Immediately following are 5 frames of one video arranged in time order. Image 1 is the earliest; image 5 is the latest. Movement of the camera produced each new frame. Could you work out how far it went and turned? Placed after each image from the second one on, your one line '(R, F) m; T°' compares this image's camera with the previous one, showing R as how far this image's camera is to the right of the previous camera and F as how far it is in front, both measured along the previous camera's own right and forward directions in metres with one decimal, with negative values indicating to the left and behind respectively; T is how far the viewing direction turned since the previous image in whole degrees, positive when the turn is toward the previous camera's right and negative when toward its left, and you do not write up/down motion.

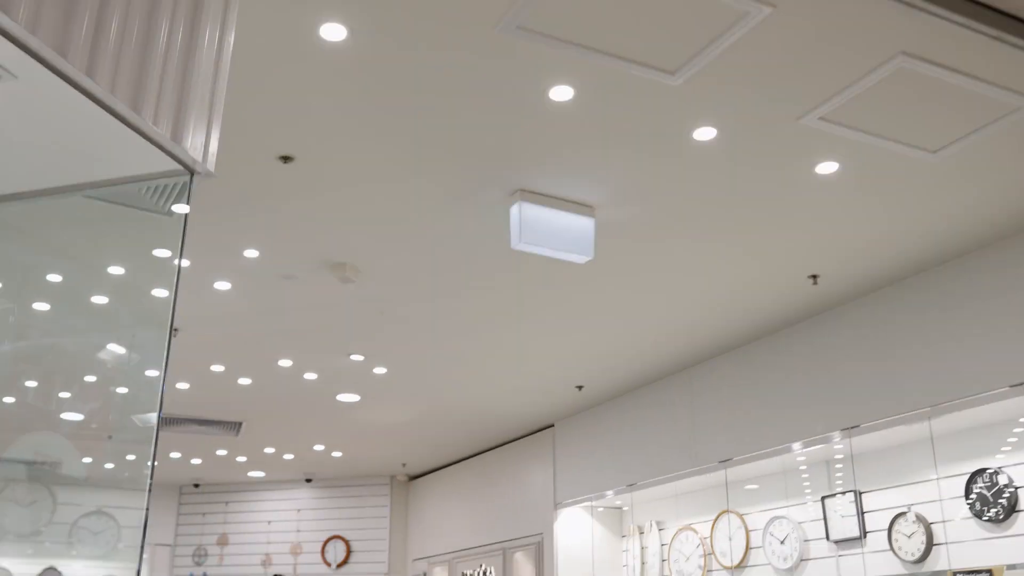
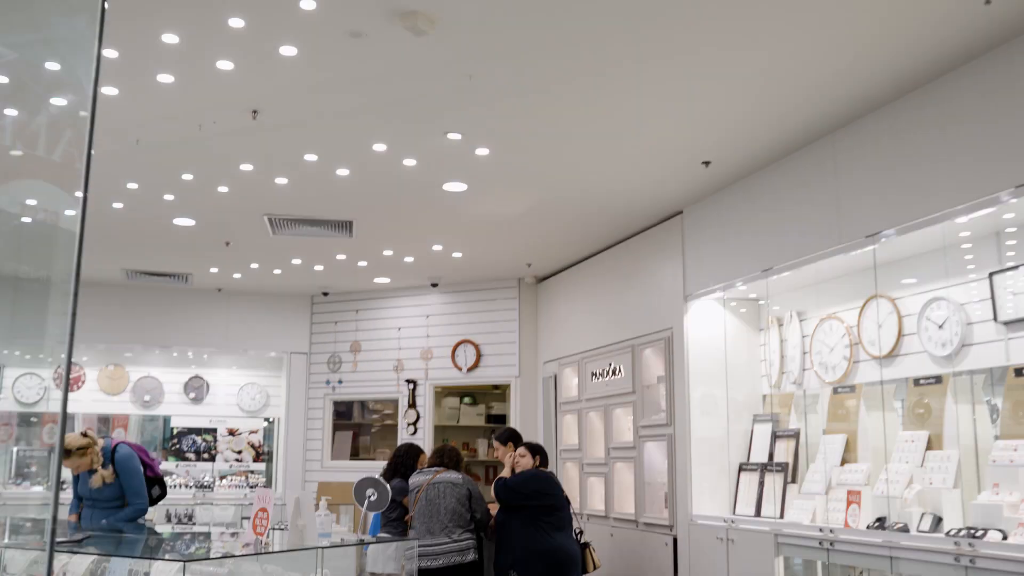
(+0.2, +0.5) m; -9°
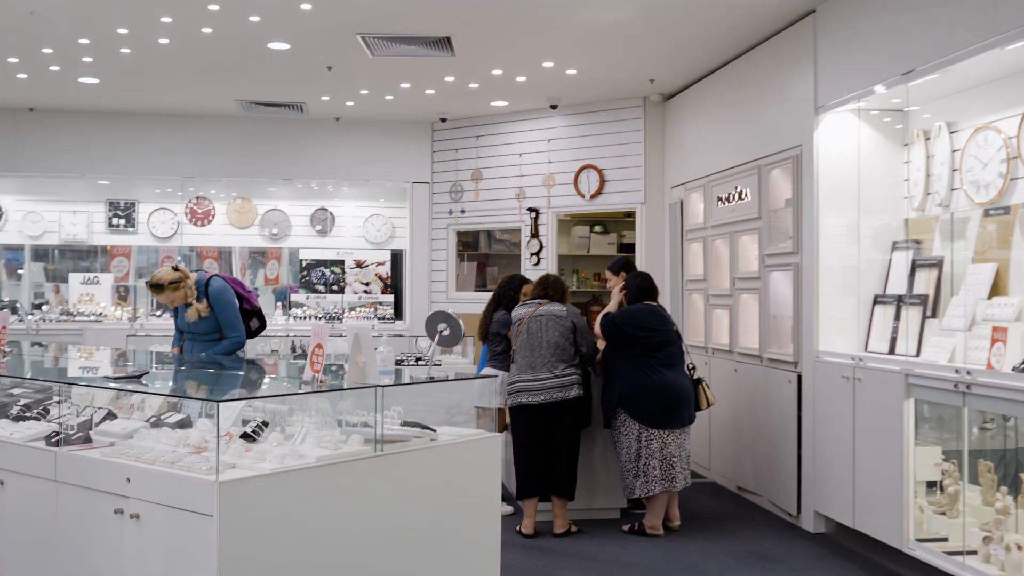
(+0.3, +0.5) m; -9°
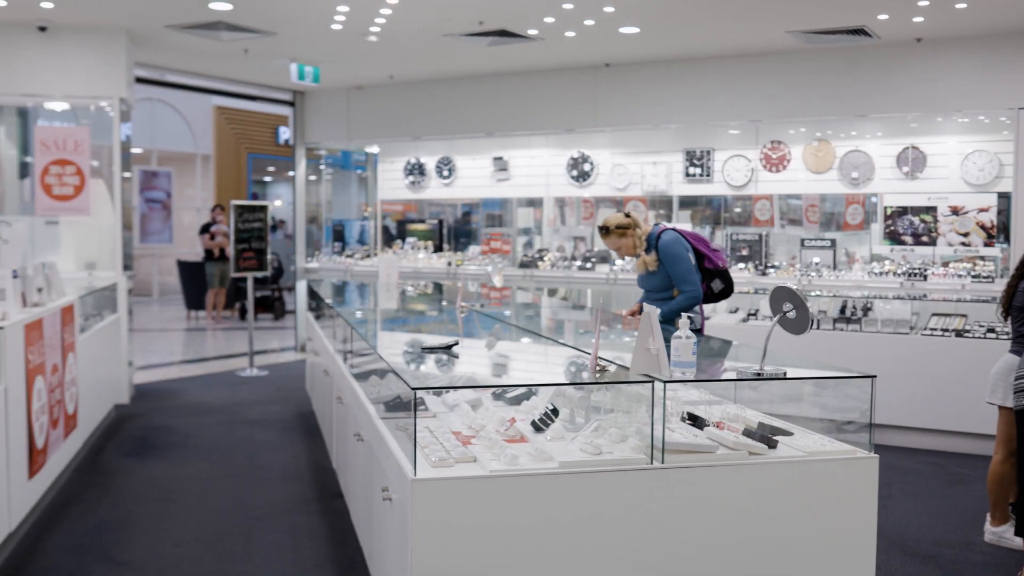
(+1.0, +1.1) m; -39°
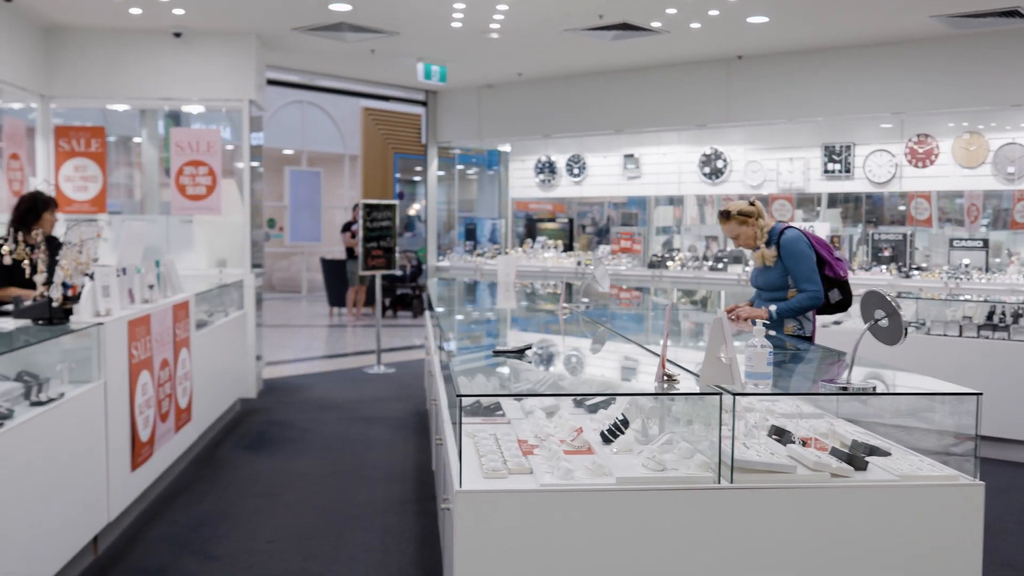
(+0.3, +0.2) m; -9°
